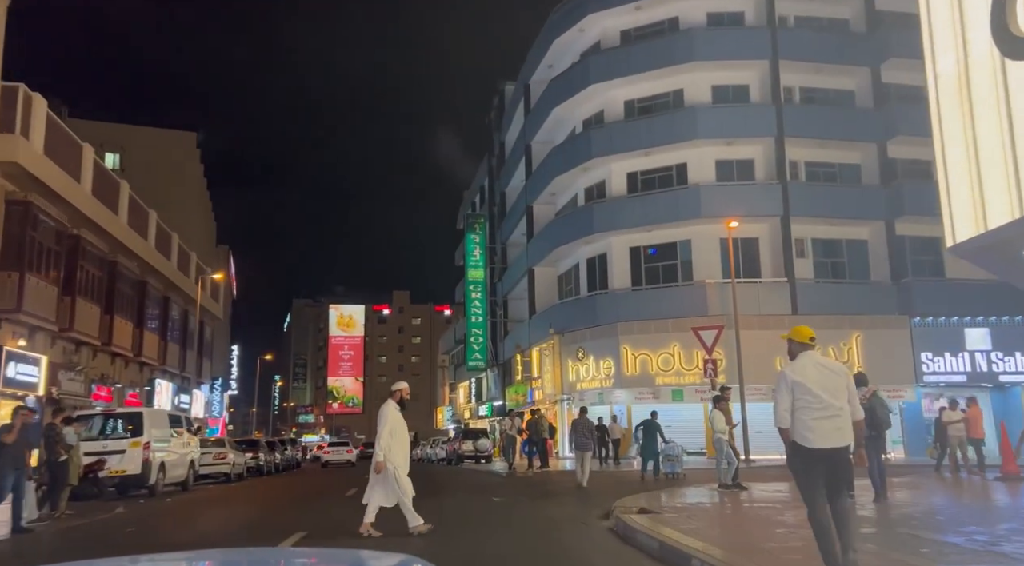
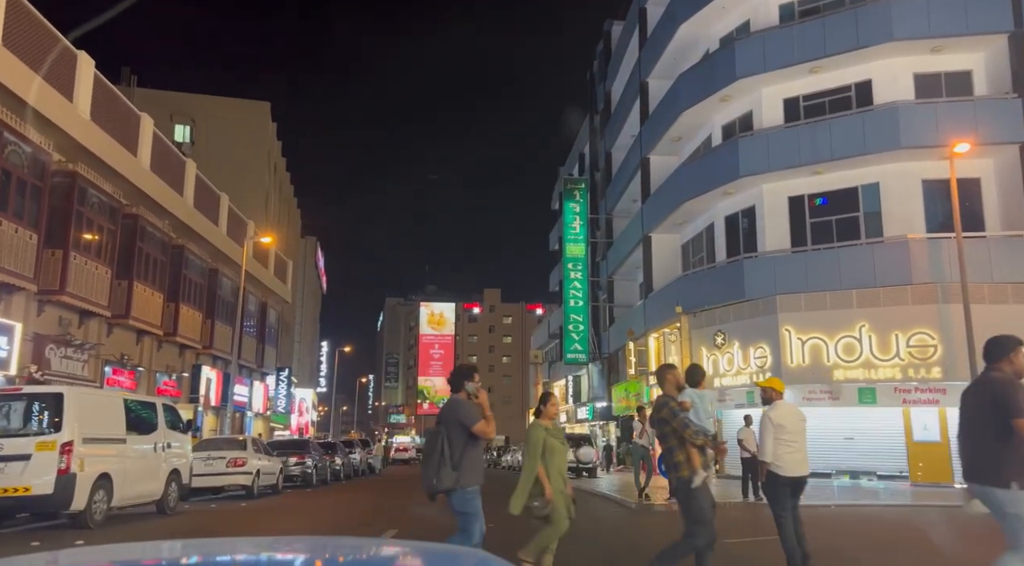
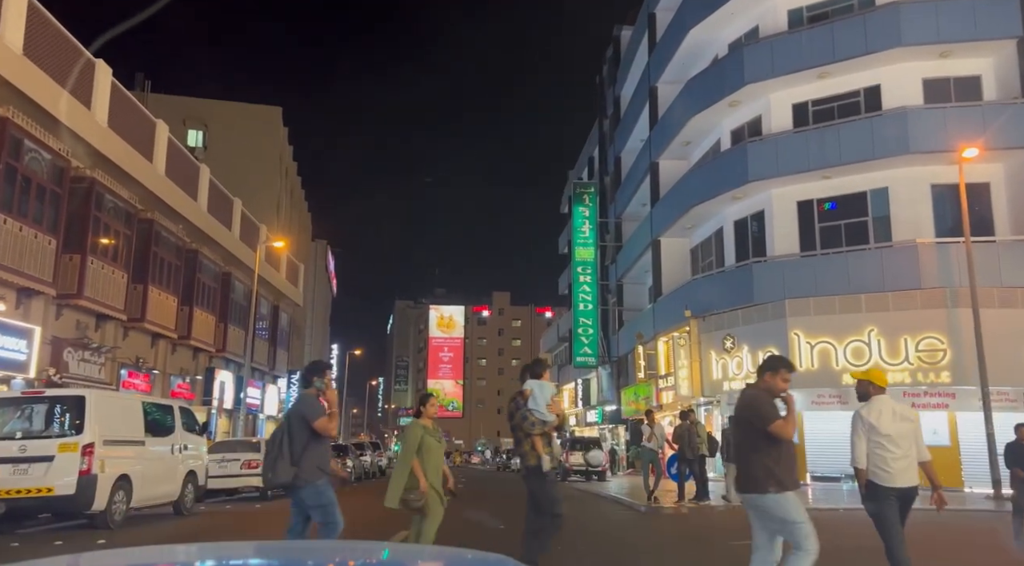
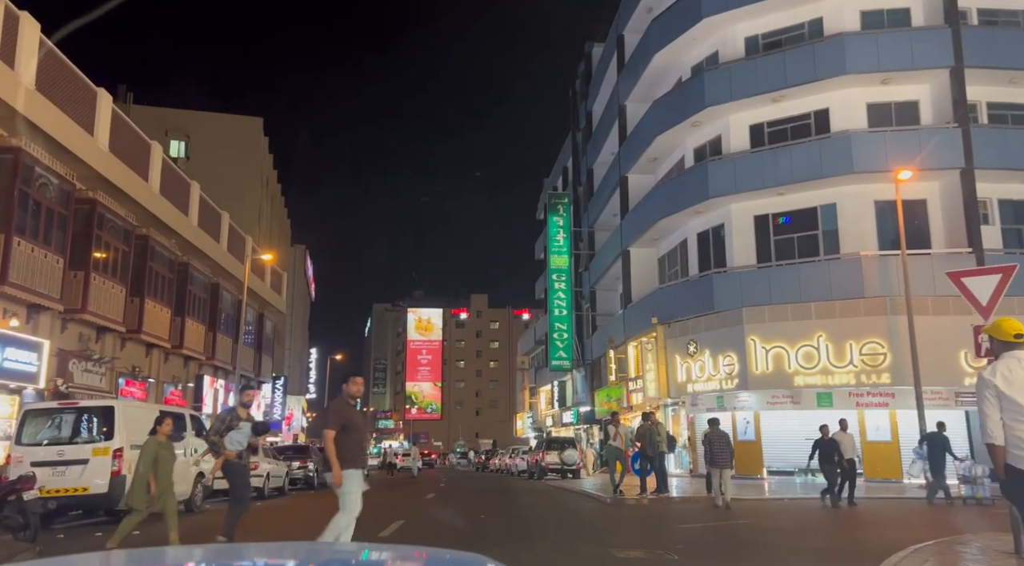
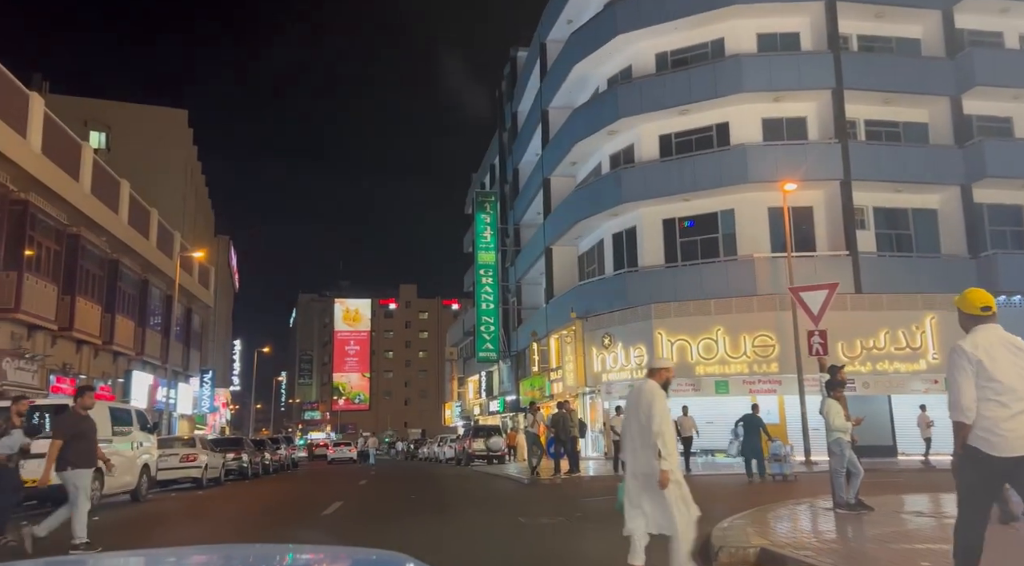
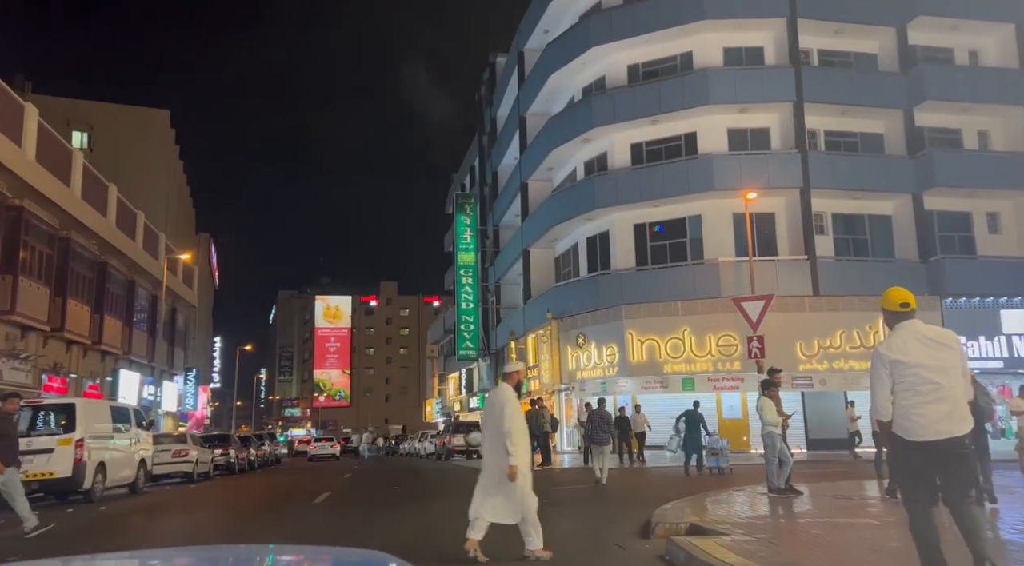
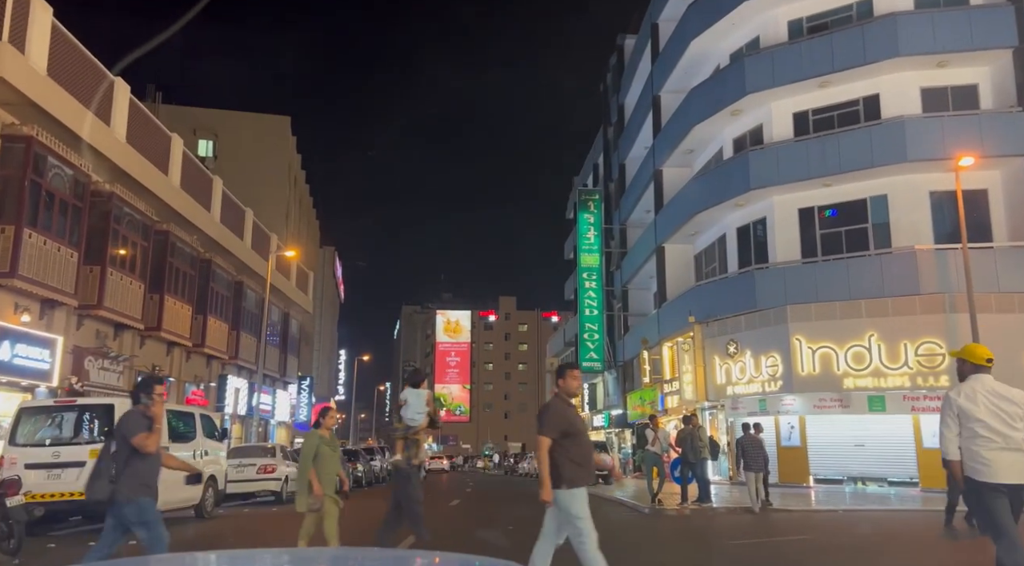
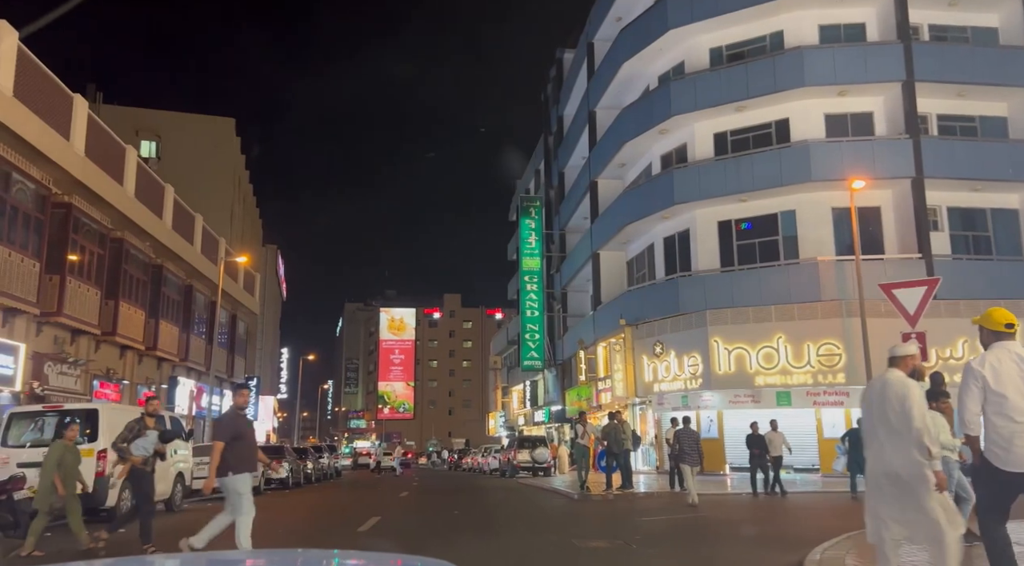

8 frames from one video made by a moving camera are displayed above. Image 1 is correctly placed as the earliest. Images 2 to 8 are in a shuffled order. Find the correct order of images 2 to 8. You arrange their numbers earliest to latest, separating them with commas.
6, 5, 8, 4, 7, 3, 2
